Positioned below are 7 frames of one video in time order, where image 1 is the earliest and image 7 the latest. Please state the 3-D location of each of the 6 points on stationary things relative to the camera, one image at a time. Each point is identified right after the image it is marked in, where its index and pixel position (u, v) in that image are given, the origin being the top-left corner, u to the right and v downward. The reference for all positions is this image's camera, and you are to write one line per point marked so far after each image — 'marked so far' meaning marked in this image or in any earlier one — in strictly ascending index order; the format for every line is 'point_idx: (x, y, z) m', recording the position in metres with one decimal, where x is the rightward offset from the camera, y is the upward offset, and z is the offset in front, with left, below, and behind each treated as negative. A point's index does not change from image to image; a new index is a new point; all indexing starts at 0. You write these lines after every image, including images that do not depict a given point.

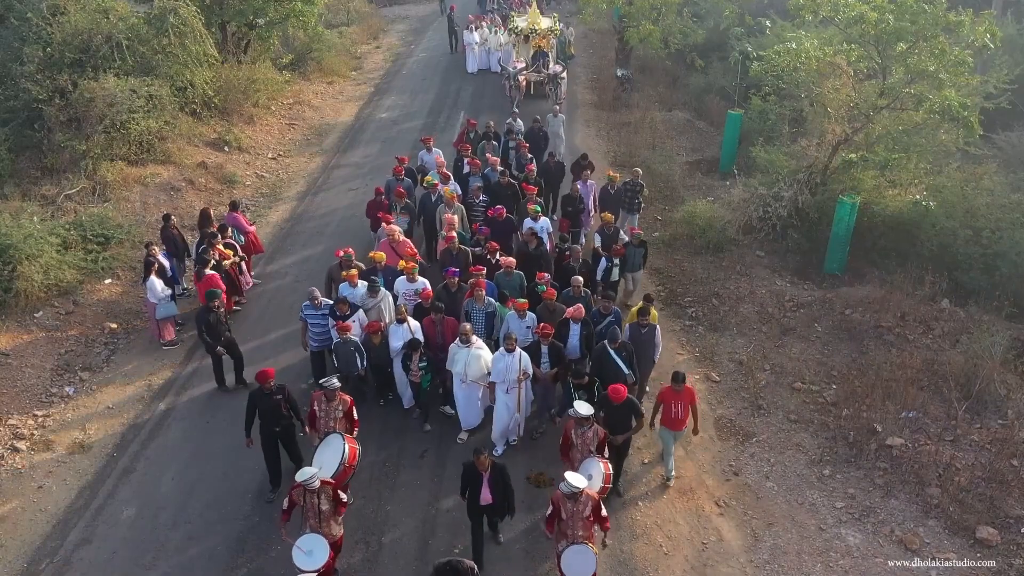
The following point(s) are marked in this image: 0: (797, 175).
0: (+5.0, +2.0, +13.6) m
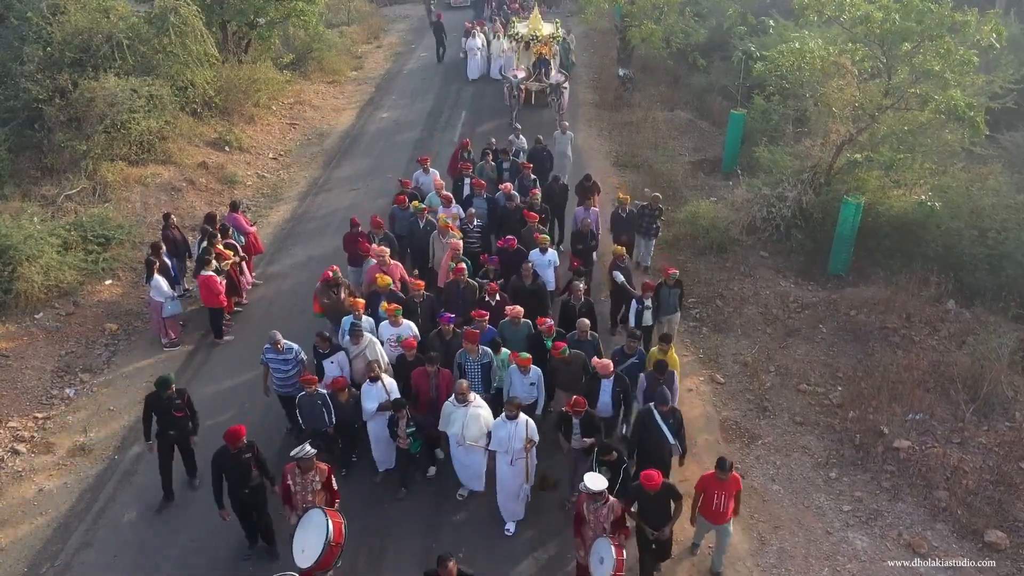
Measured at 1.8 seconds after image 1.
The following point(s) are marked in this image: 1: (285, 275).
0: (+5.0, +2.0, +13.6) m
1: (-4.0, +0.2, +13.6) m
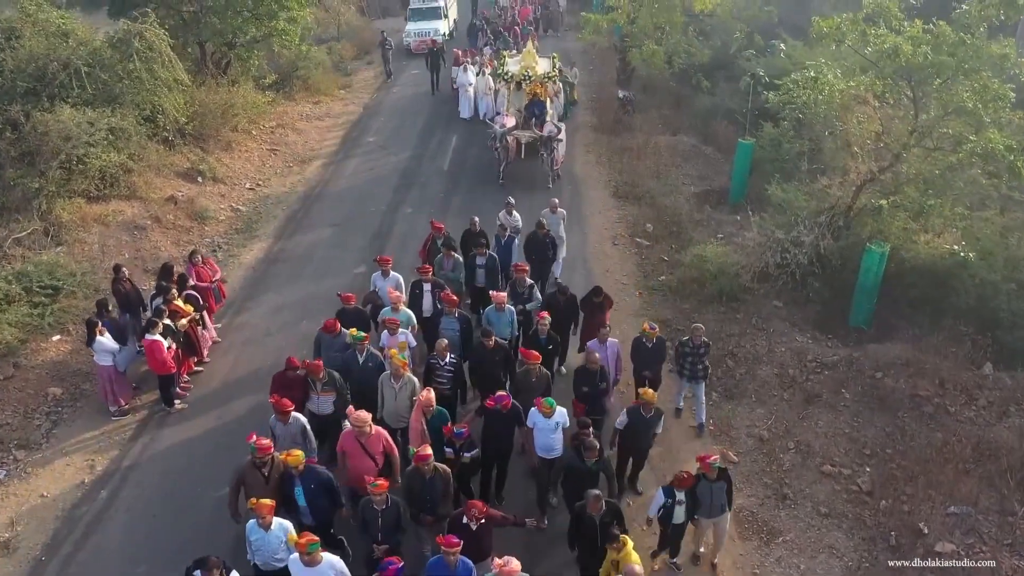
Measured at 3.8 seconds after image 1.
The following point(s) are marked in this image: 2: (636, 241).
0: (+4.9, +1.1, +12.4) m
1: (-4.1, -0.6, +12.5) m
2: (+2.4, +0.9, +15.1) m
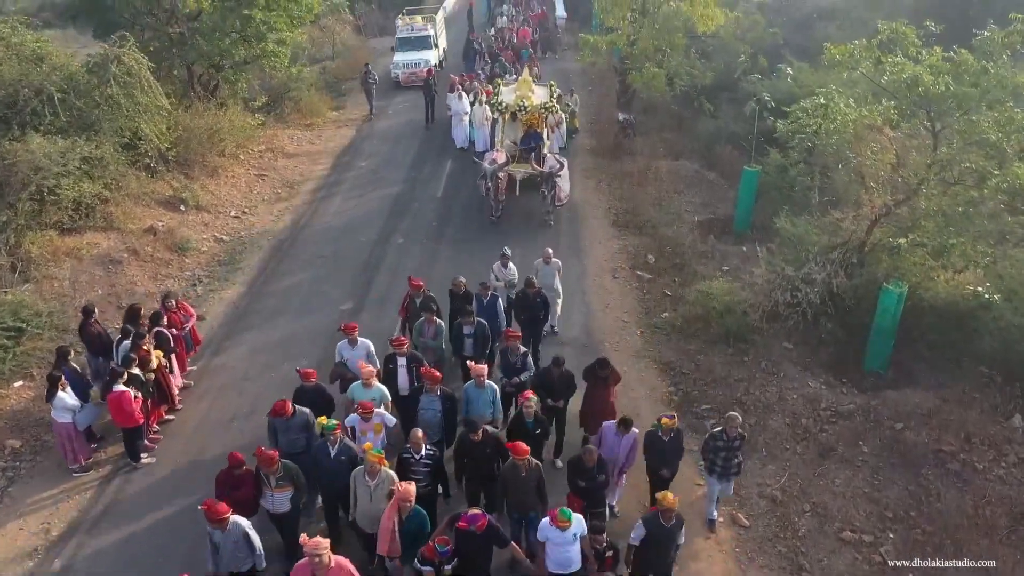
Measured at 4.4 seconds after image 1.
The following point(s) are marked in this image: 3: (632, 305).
0: (+4.8, +0.5, +11.7) m
1: (-4.2, -1.2, +11.7) m
2: (+2.3, +0.3, +14.4) m
3: (+2.0, -0.3, +13.3) m
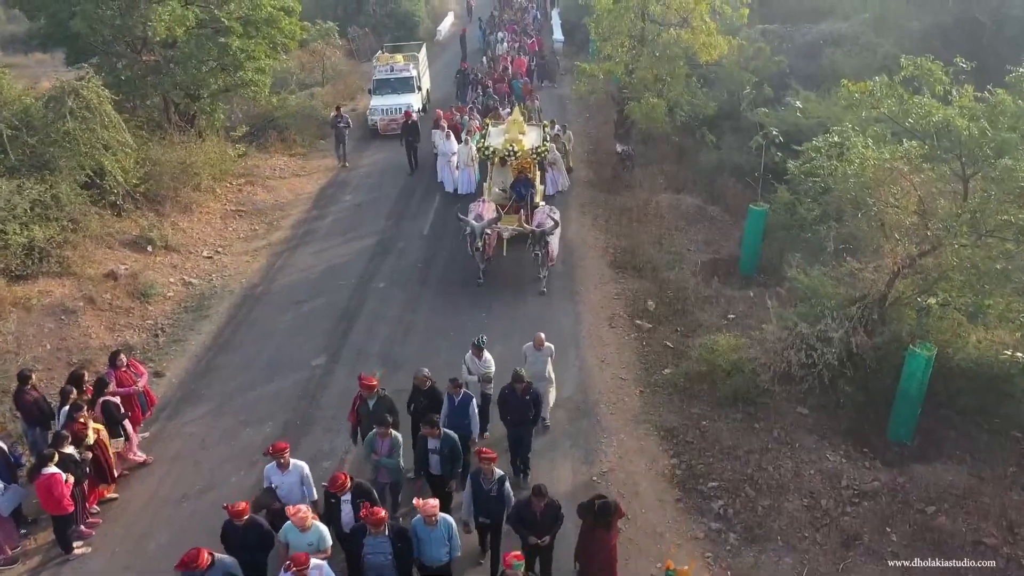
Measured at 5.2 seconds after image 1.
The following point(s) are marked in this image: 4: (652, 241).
0: (+4.6, -0.3, +10.6) m
1: (-4.4, -2.0, +10.6) m
2: (+2.1, -0.6, +13.3) m
3: (+1.9, -1.1, +12.2) m
4: (+2.9, +1.0, +16.2) m
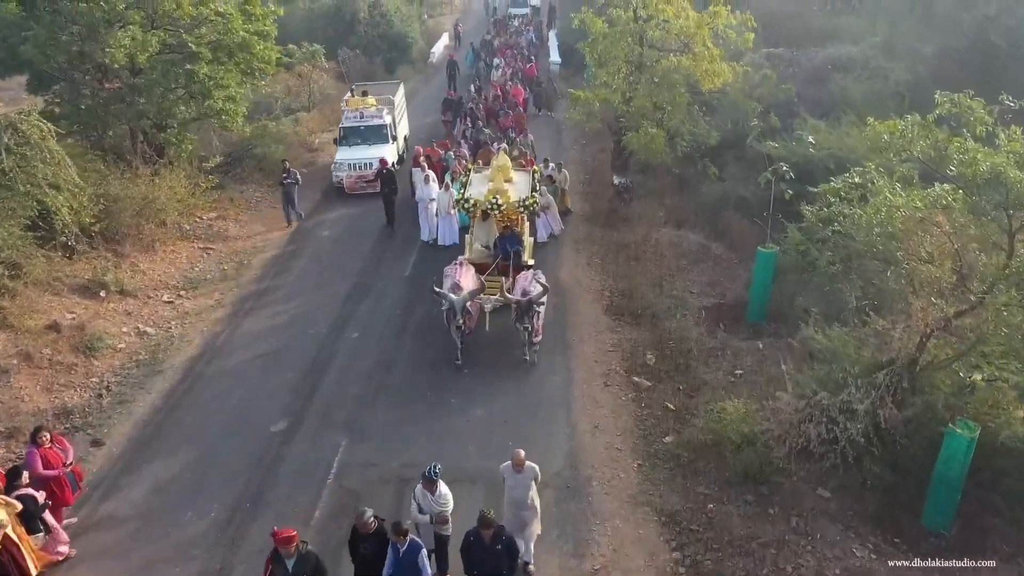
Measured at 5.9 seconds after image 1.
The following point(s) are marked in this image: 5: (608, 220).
0: (+4.3, -1.0, +9.3) m
1: (-4.7, -2.8, +9.3) m
2: (+1.9, -1.4, +12.0) m
3: (+1.6, -1.9, +10.9) m
4: (+2.7, +0.1, +15.0) m
5: (+2.2, +1.6, +17.8) m
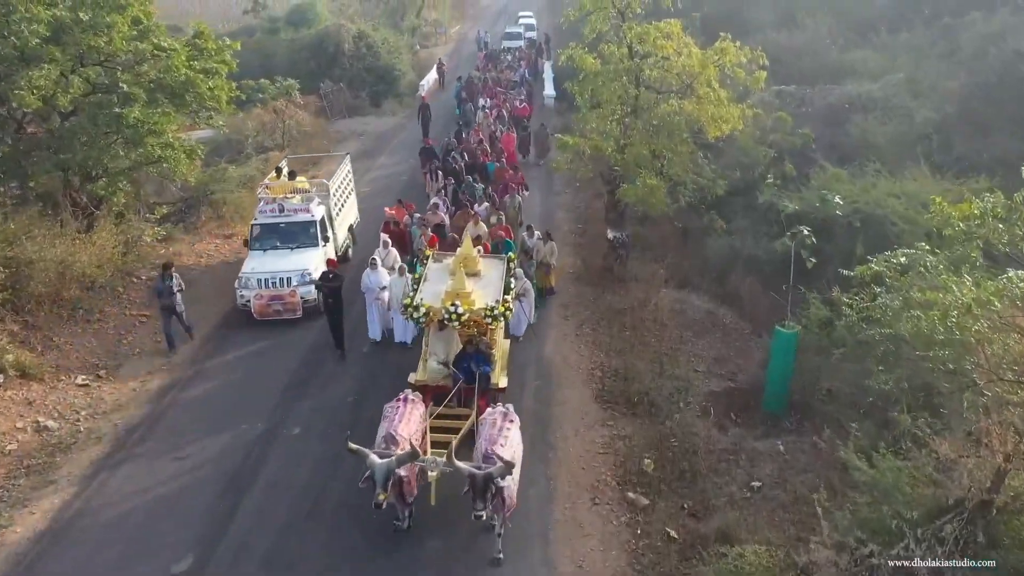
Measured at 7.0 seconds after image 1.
0: (+3.9, -2.1, +7.2) m
1: (-5.1, -3.9, +7.1) m
2: (+1.5, -2.6, +9.8) m
3: (+1.2, -3.1, +8.7) m
4: (+2.3, -1.2, +12.8) m
5: (+1.8, +0.2, +15.7) m
